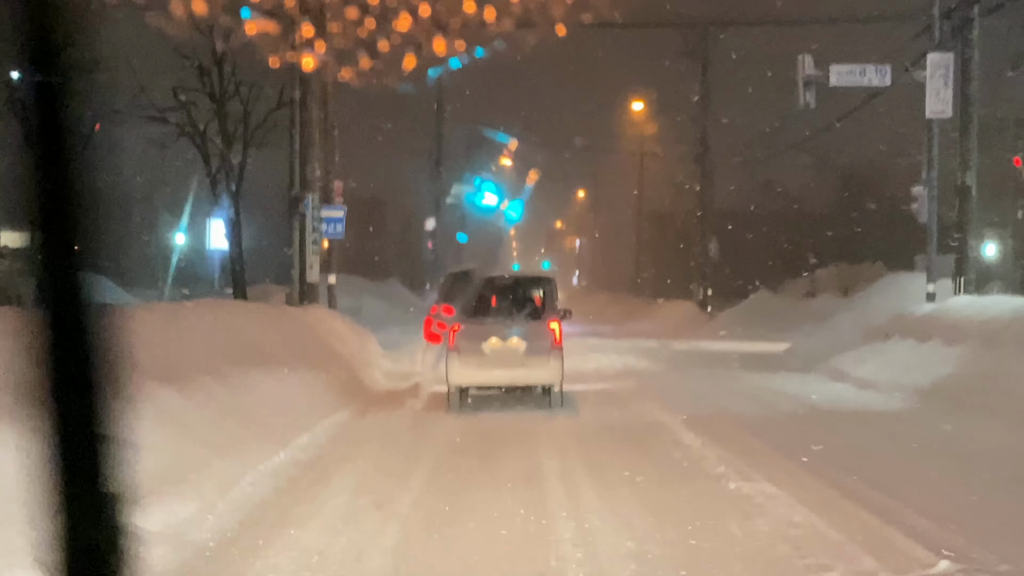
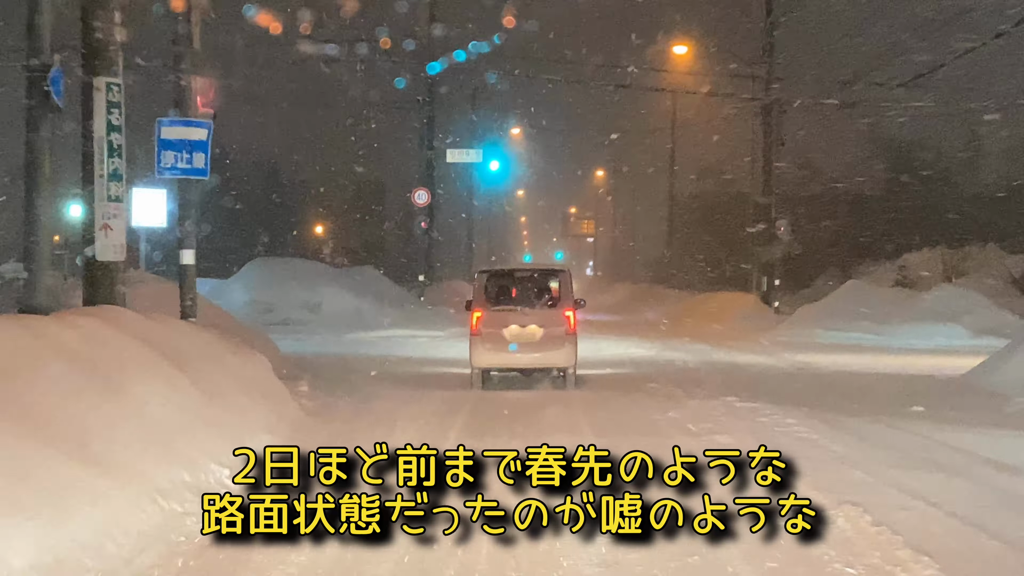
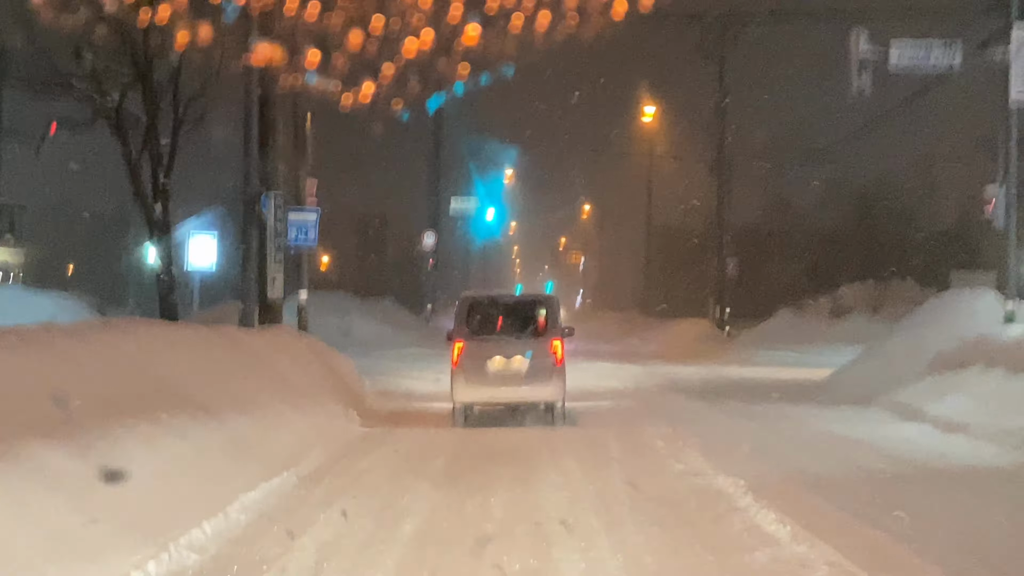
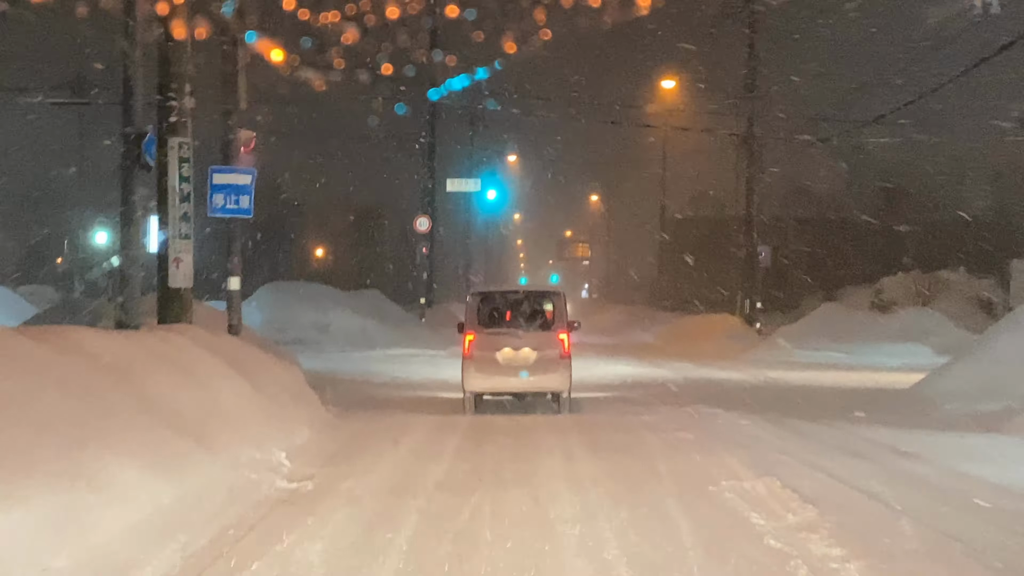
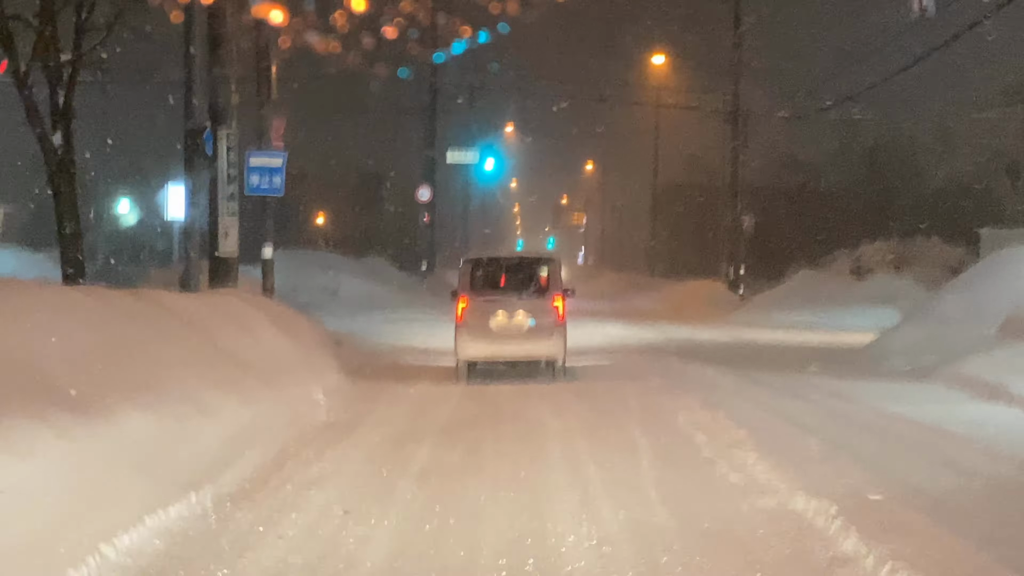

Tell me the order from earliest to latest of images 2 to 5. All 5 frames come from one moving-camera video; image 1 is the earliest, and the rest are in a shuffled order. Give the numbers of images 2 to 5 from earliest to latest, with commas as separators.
3, 5, 4, 2
